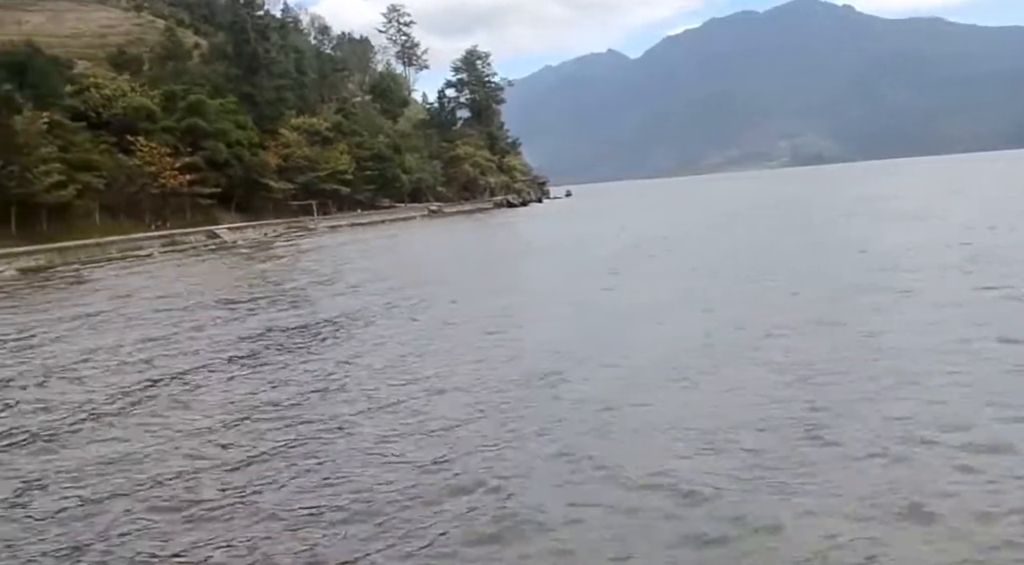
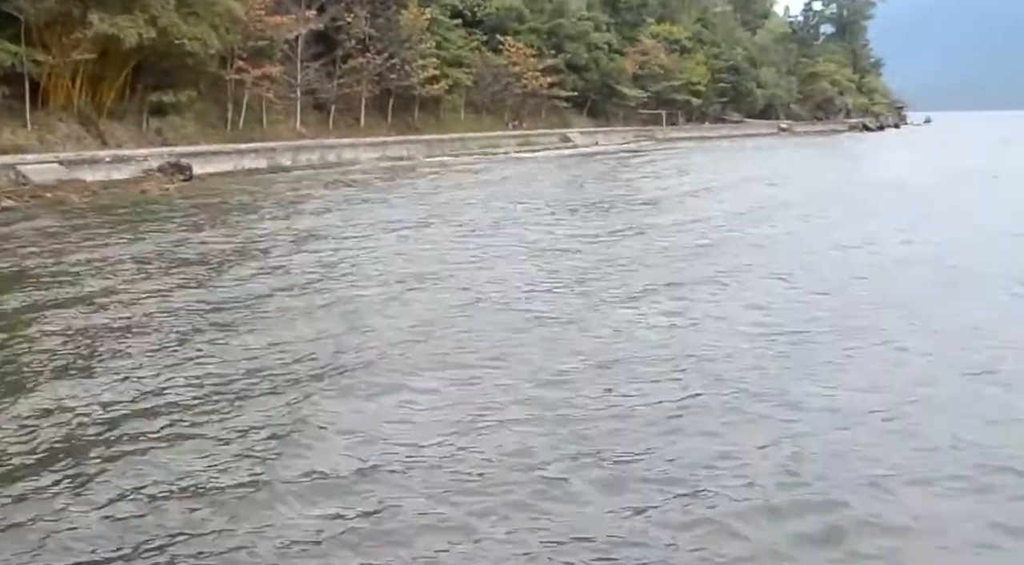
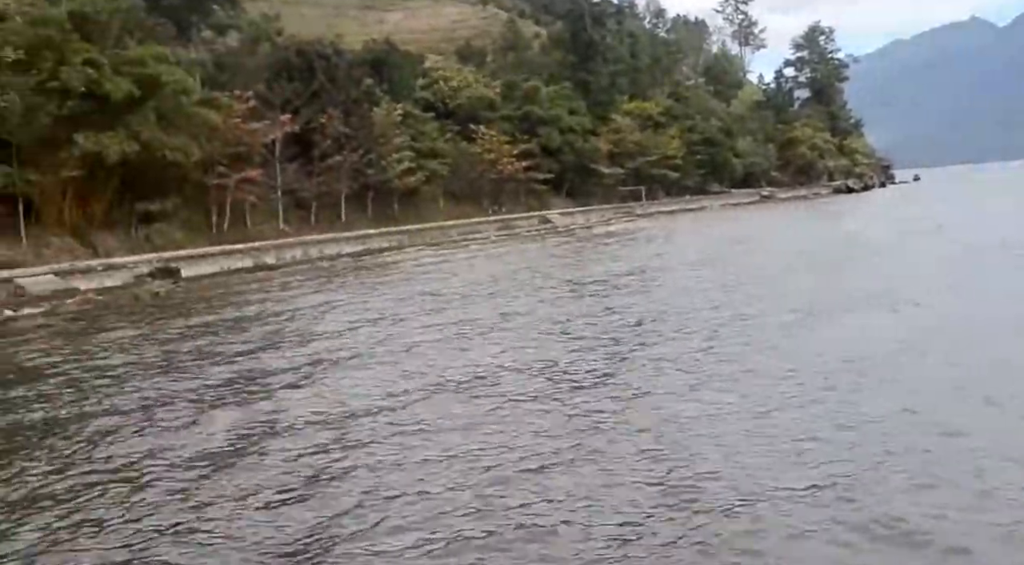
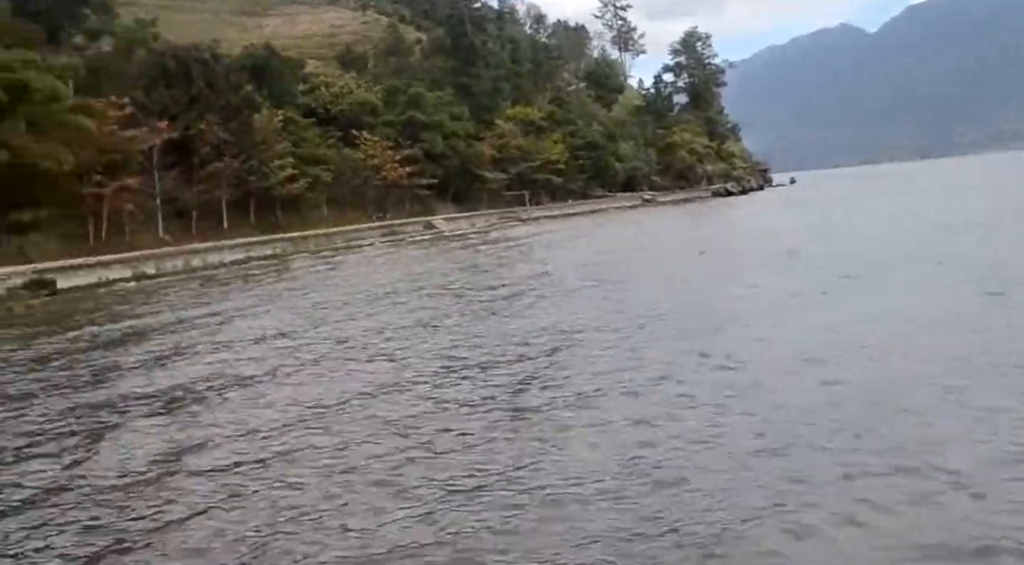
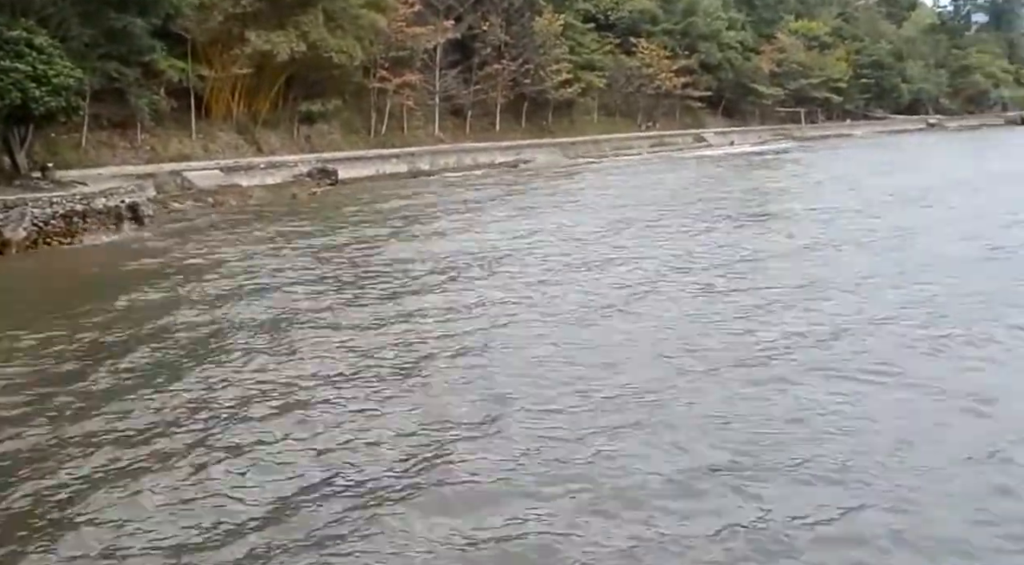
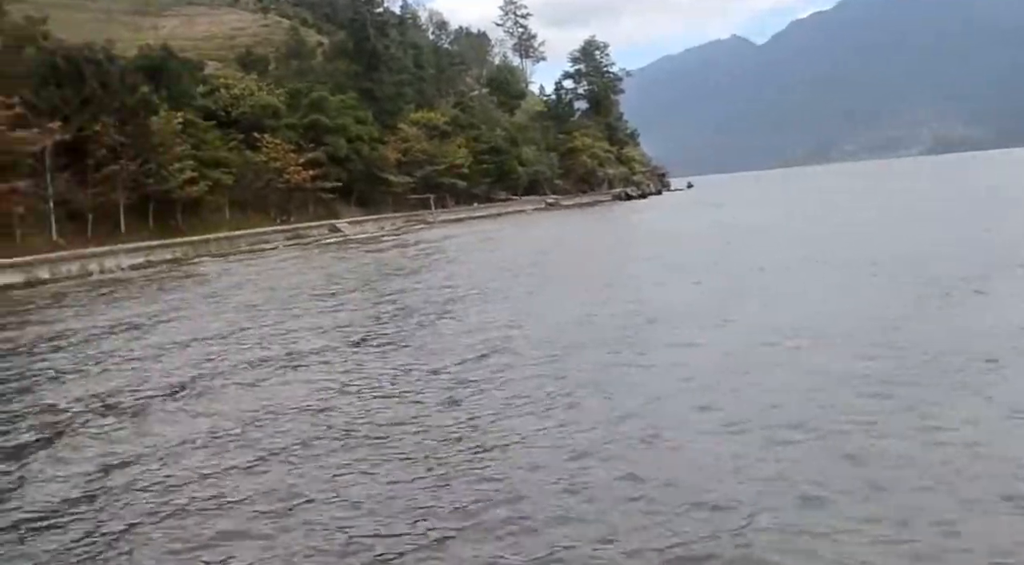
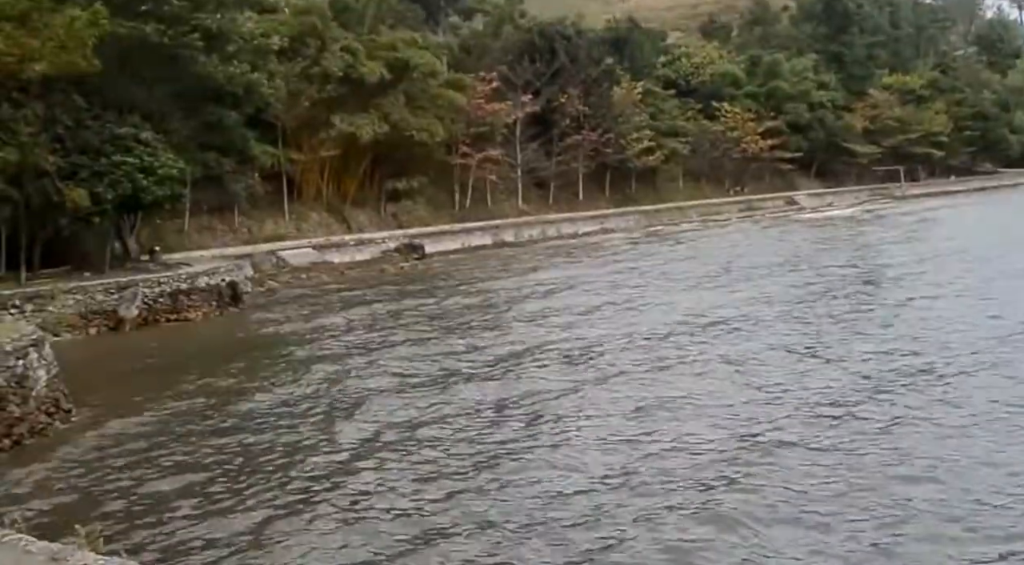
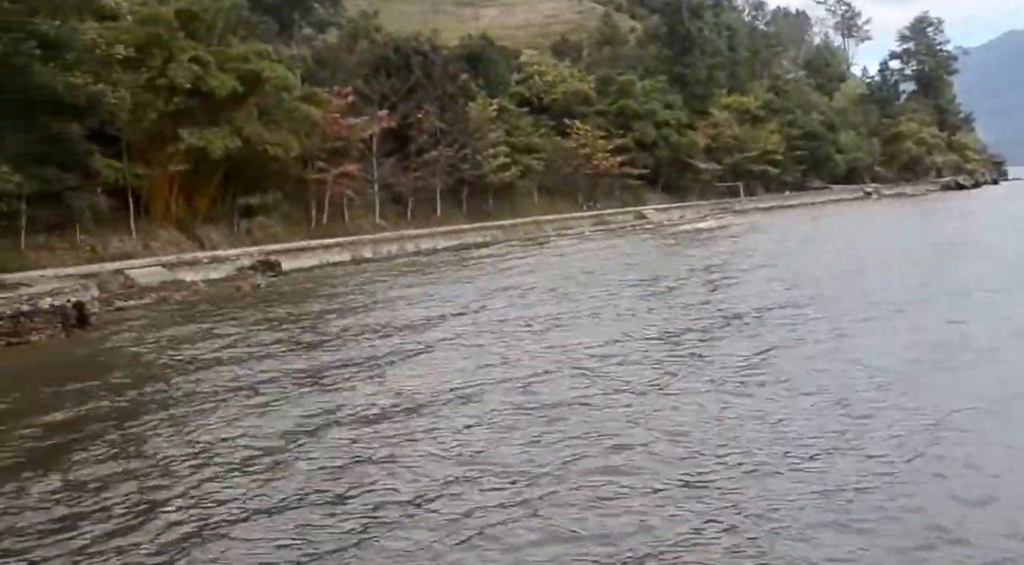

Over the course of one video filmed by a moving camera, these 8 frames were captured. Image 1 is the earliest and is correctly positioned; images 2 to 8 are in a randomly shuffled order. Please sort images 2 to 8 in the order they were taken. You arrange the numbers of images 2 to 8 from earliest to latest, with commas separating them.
6, 4, 3, 8, 7, 5, 2
